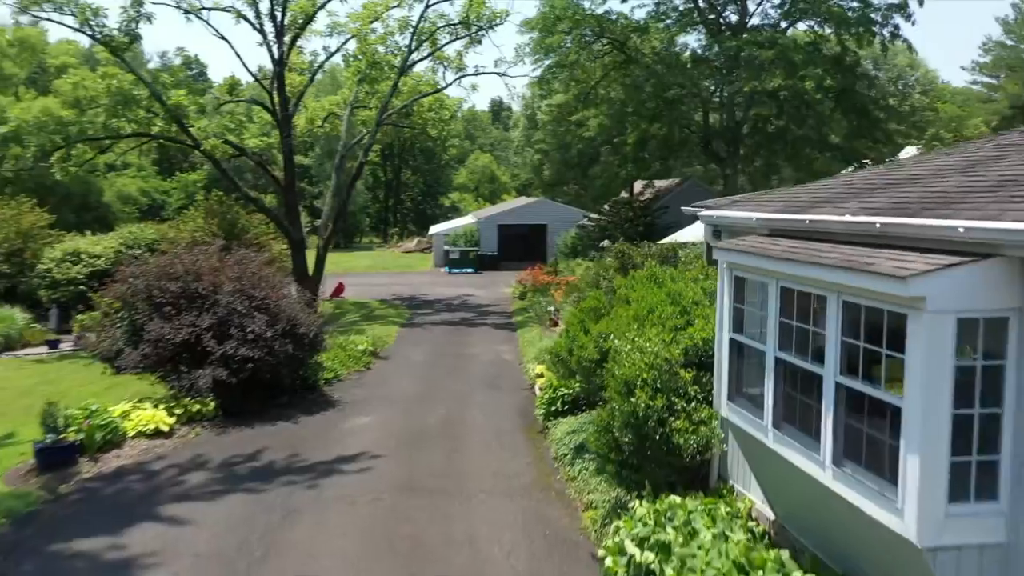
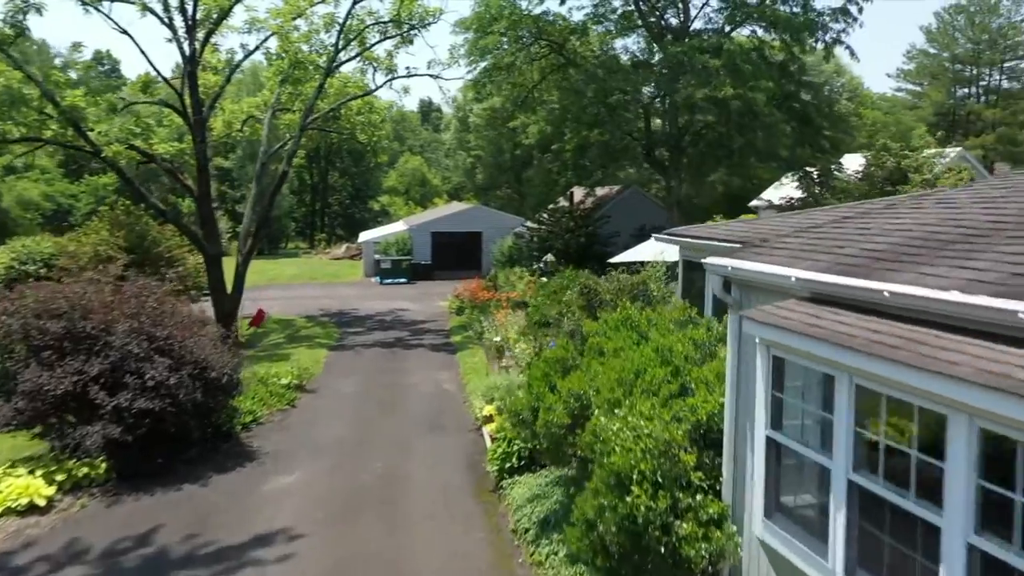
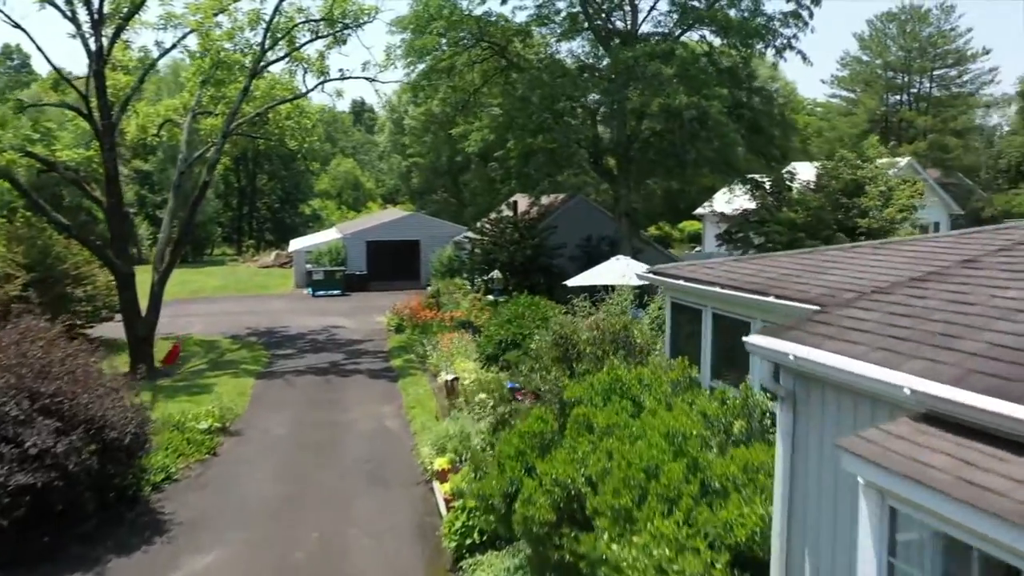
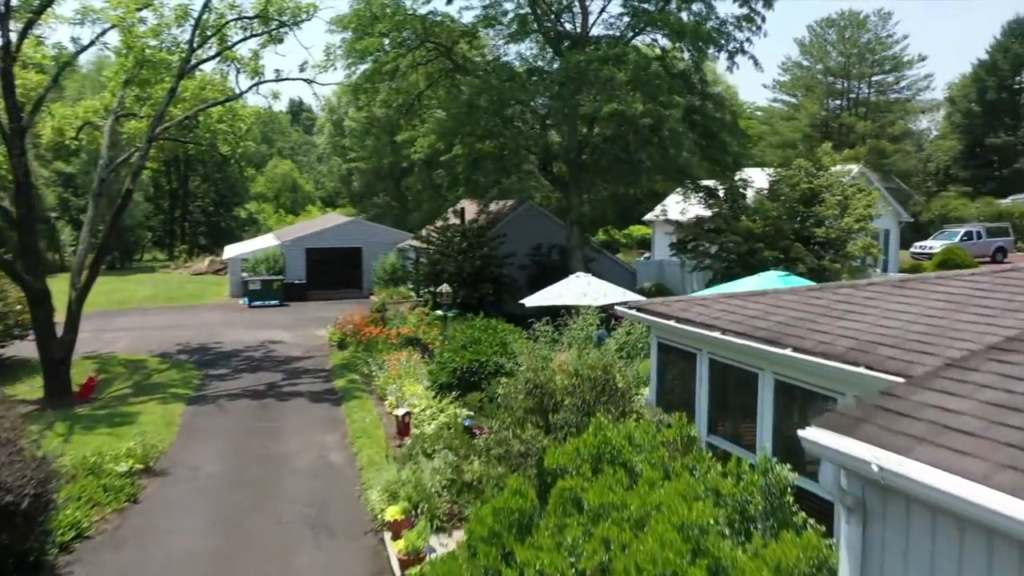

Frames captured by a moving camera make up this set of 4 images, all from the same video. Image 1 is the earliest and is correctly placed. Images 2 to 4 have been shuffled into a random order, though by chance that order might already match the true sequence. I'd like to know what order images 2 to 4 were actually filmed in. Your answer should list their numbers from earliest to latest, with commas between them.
2, 3, 4
